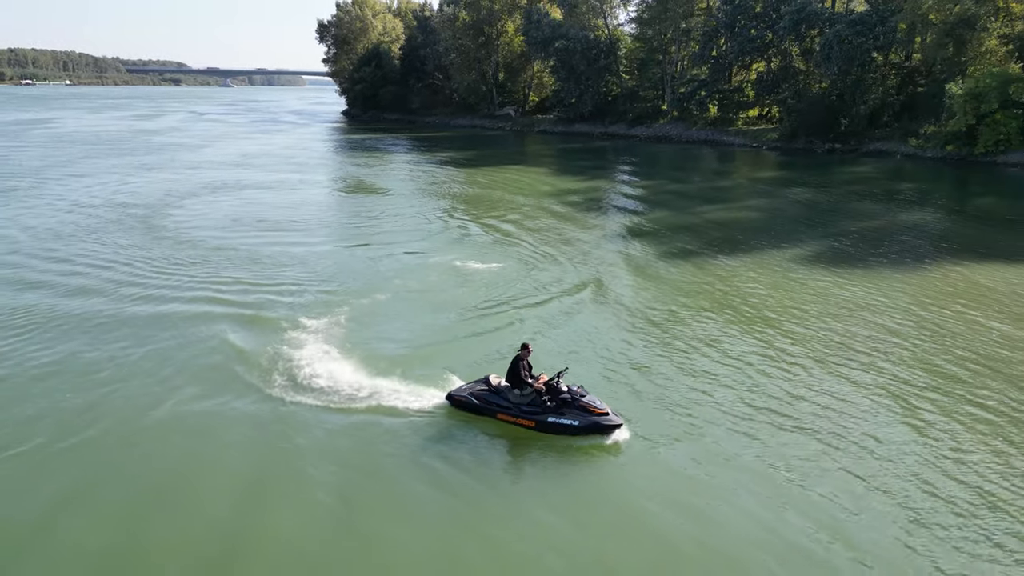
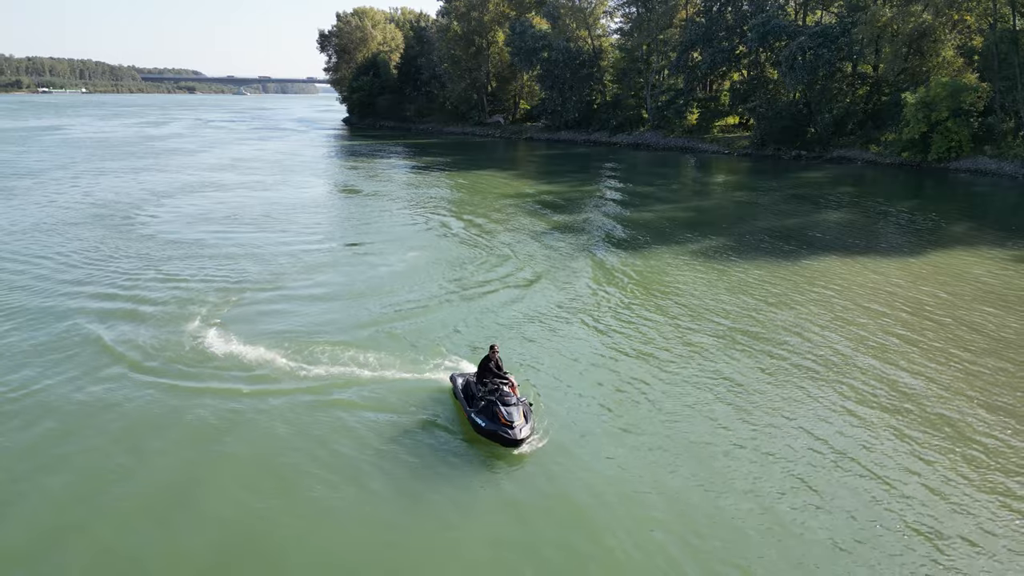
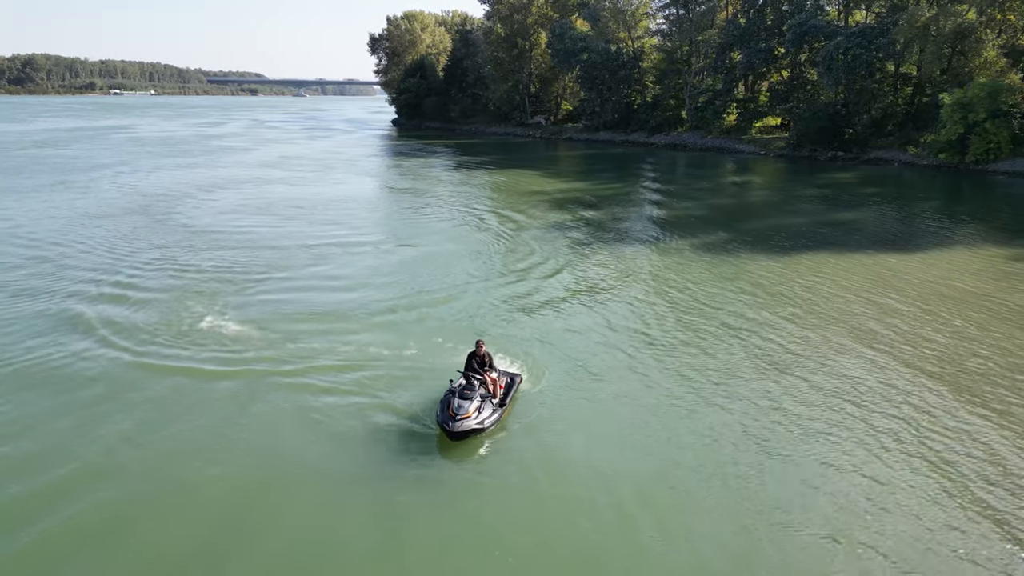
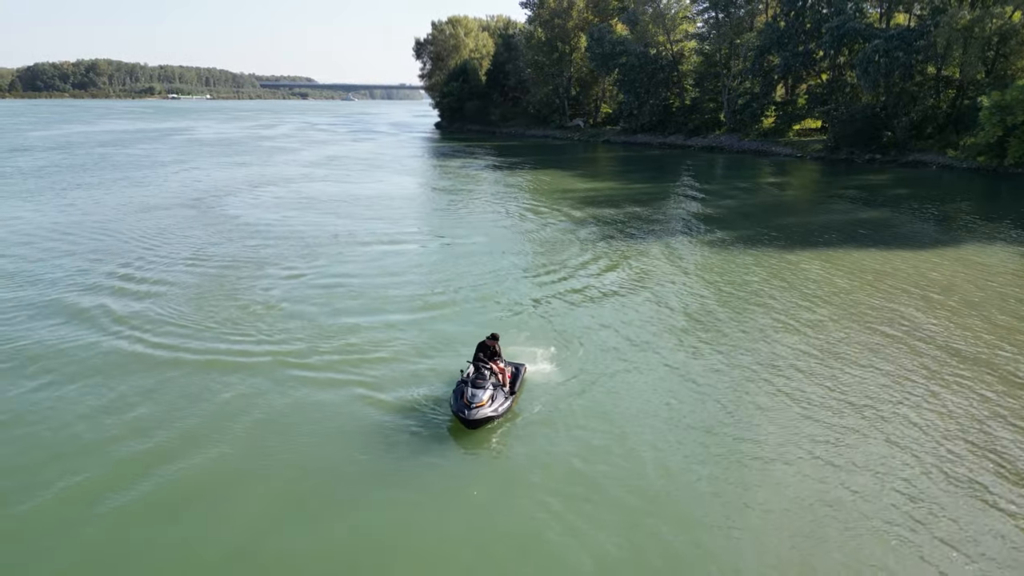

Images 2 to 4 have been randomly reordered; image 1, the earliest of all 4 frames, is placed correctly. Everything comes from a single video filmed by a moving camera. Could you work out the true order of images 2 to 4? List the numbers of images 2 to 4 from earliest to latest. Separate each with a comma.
2, 3, 4
